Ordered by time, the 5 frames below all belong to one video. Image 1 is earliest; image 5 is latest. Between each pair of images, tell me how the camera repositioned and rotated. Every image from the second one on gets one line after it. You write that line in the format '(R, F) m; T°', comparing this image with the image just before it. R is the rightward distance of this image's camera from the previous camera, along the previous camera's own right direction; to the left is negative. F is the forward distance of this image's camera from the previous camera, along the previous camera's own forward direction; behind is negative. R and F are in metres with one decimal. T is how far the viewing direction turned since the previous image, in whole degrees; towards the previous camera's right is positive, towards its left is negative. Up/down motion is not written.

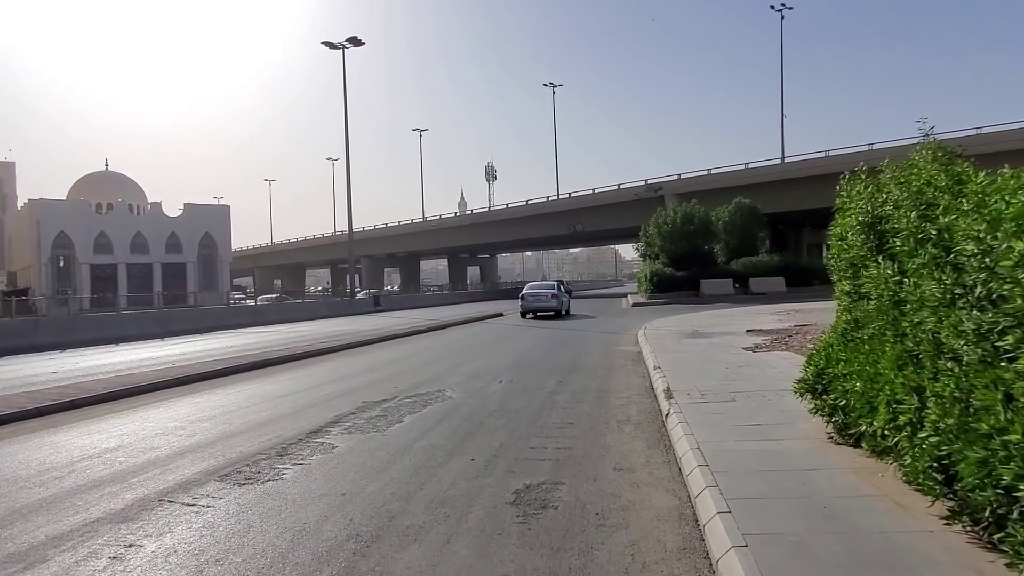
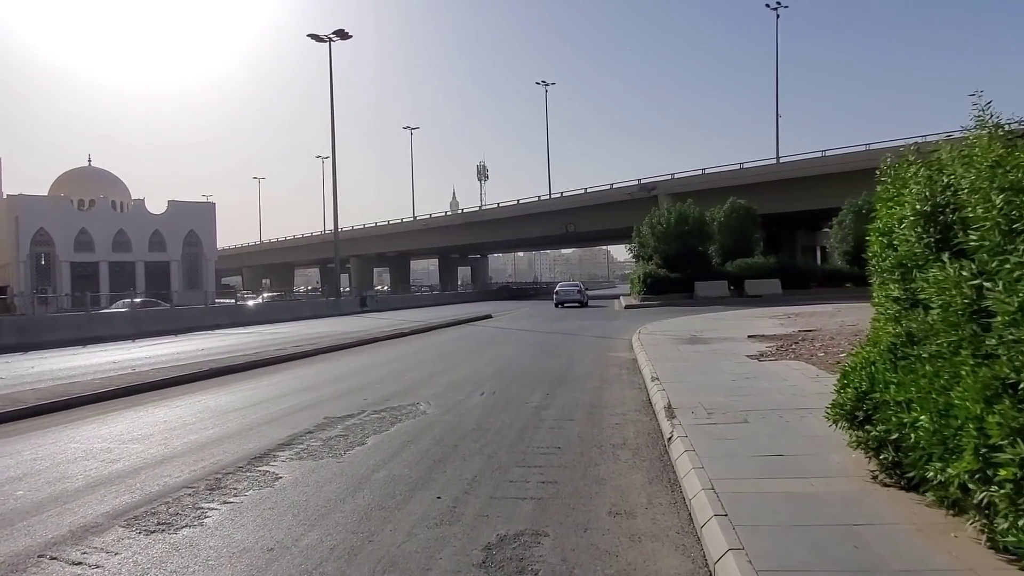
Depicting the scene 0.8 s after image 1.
(+0.2, +1.4) m; +1°
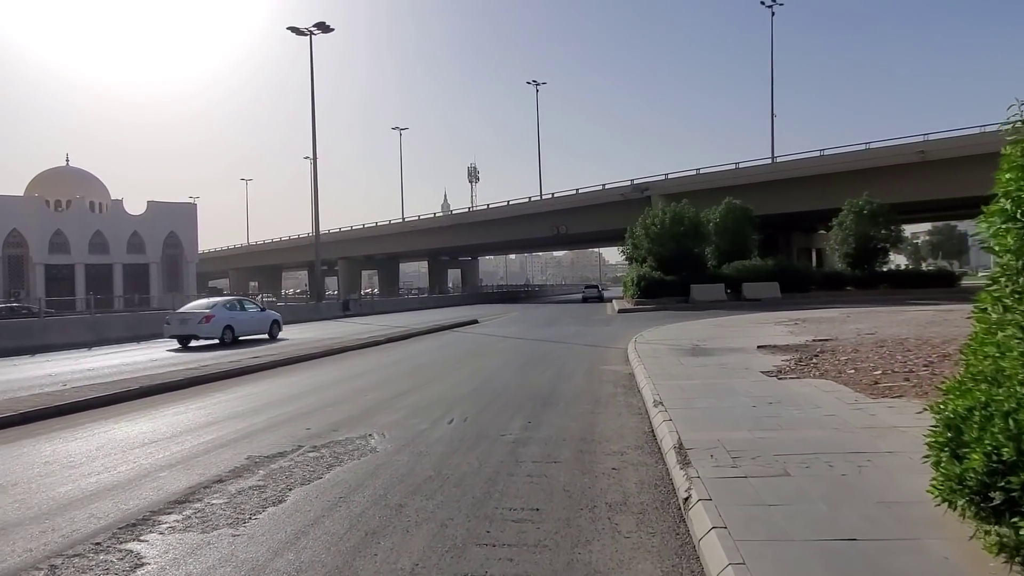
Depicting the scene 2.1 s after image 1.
(+0.3, +2.3) m; +1°
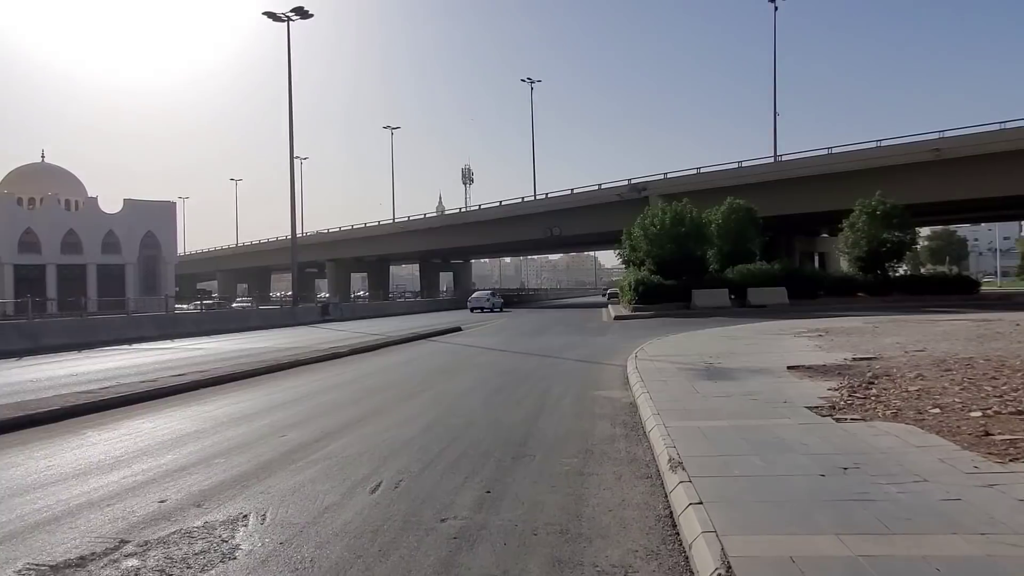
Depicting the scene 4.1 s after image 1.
(+0.4, +3.5) m; 0°
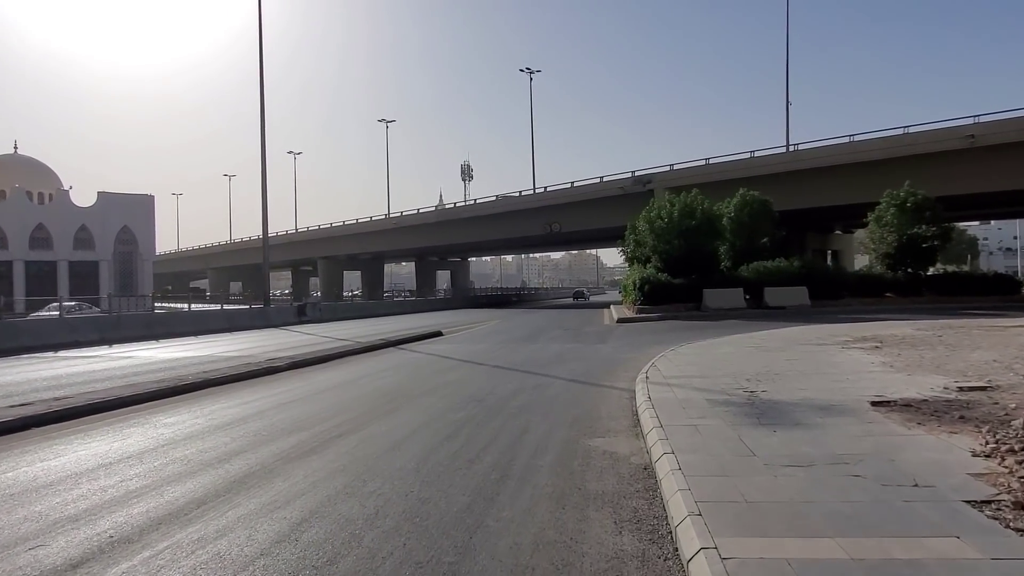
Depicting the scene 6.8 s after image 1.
(+0.6, +4.7) m; 0°
